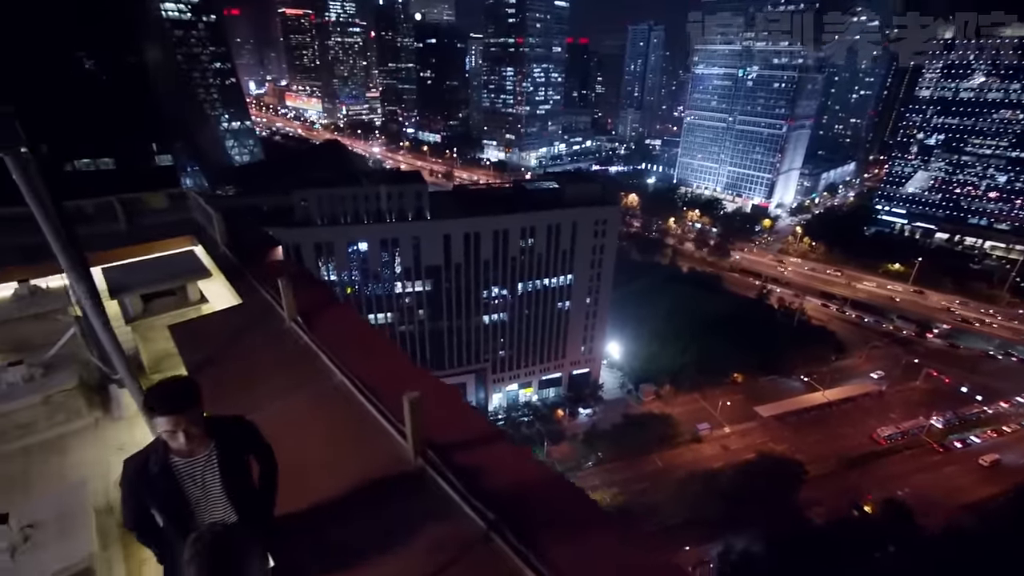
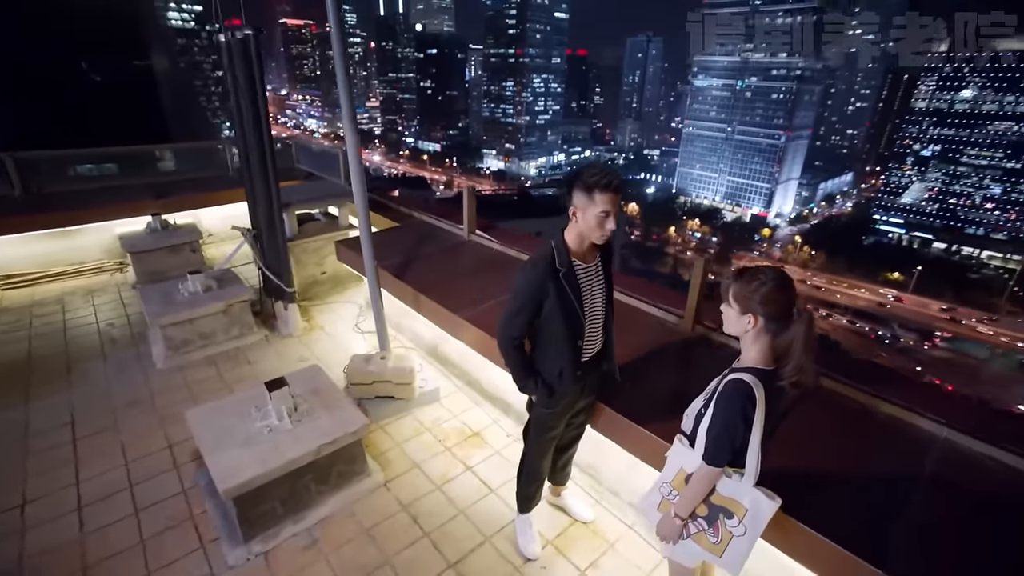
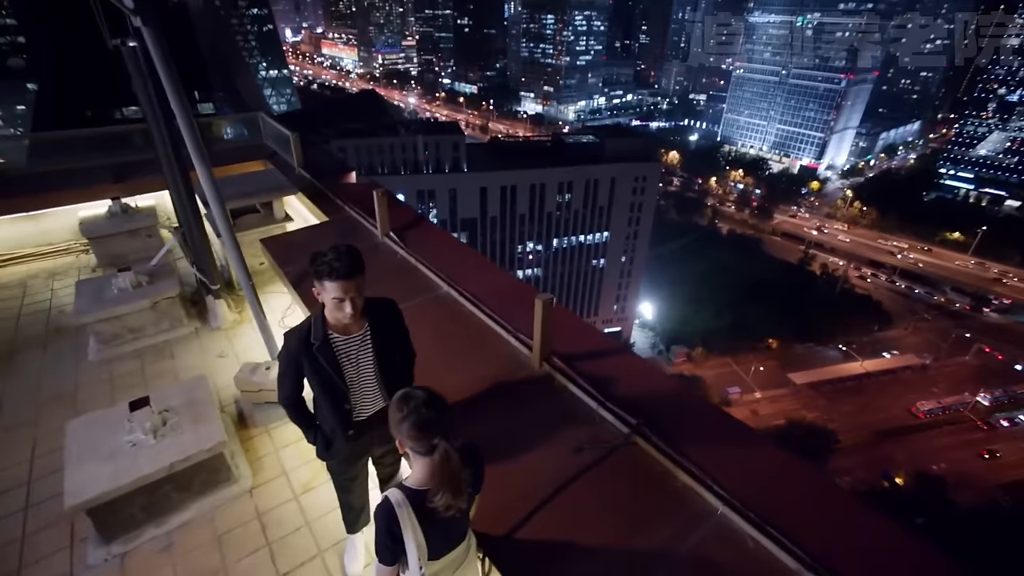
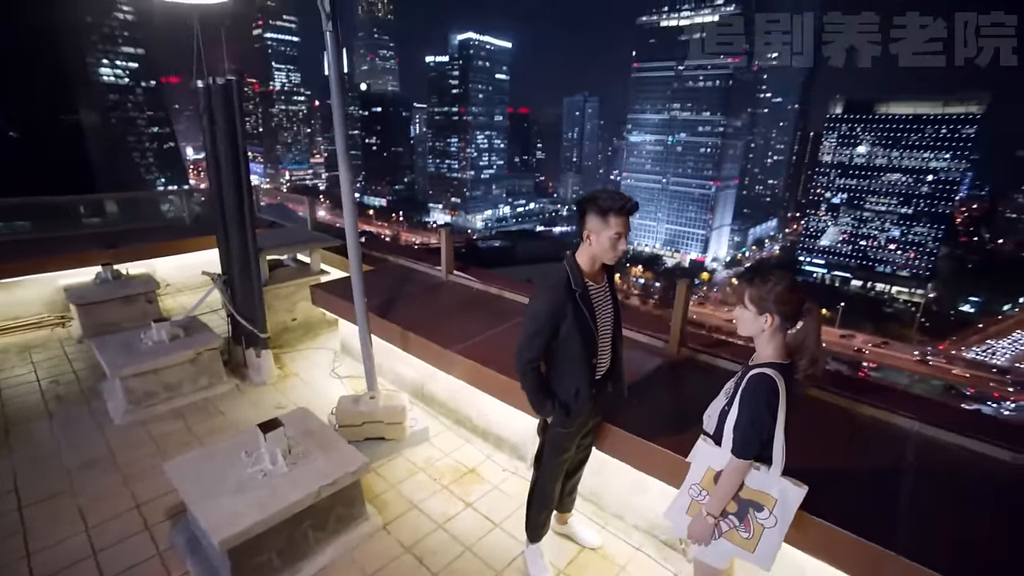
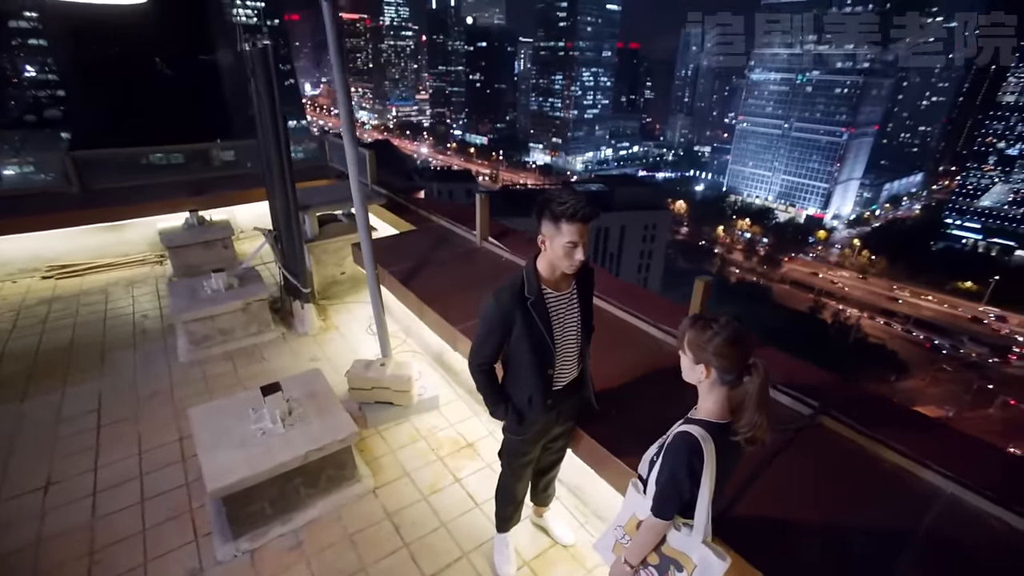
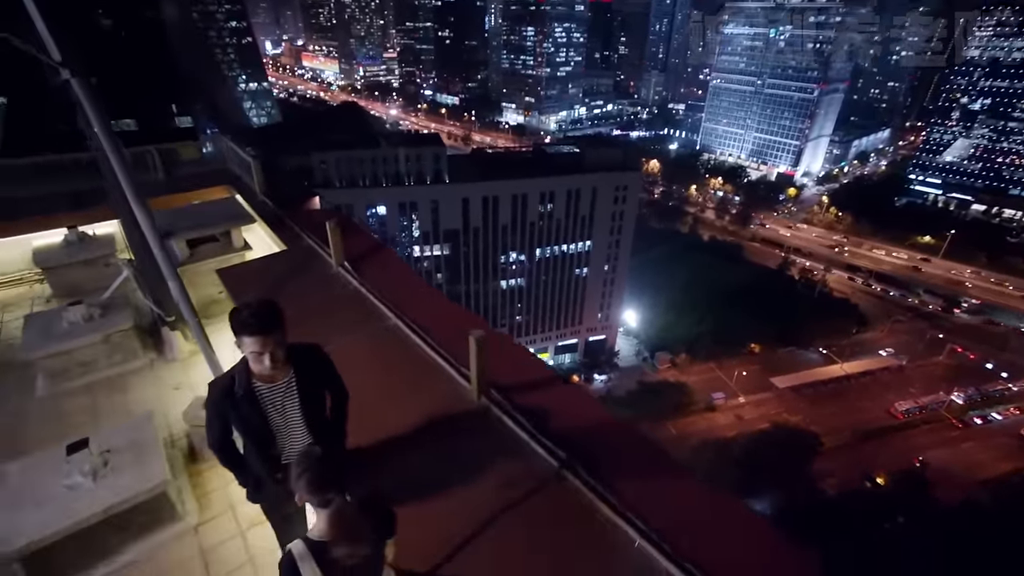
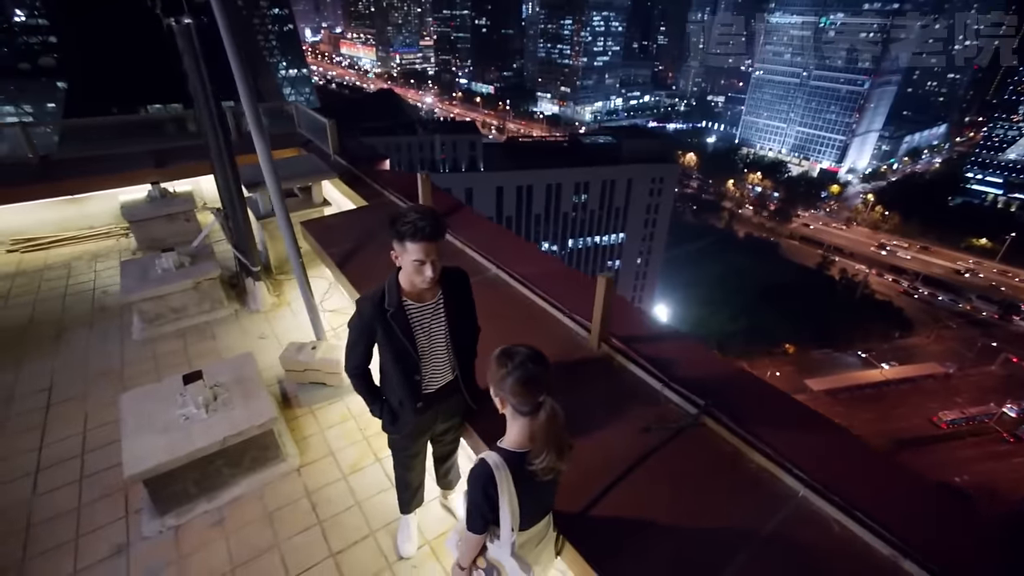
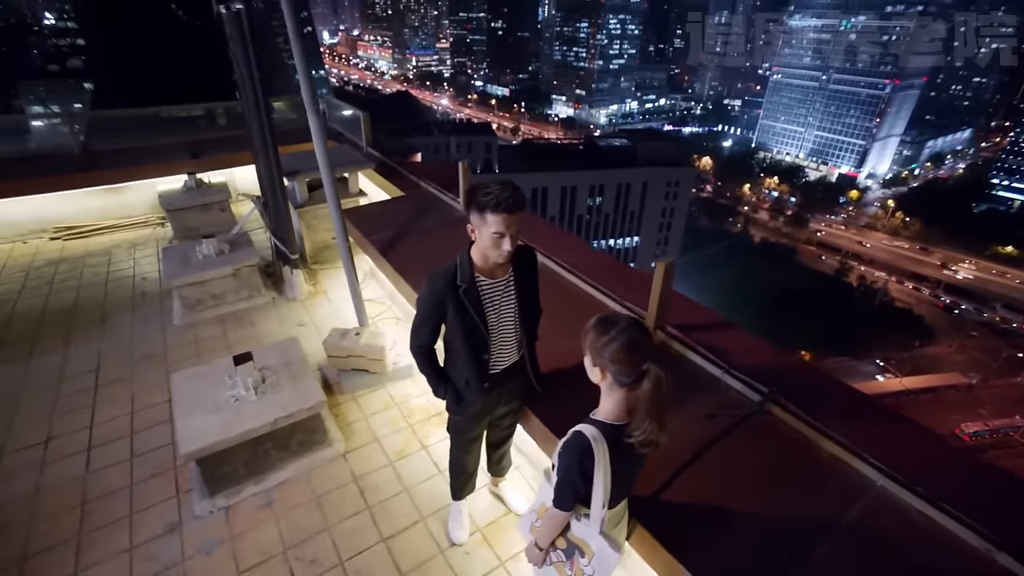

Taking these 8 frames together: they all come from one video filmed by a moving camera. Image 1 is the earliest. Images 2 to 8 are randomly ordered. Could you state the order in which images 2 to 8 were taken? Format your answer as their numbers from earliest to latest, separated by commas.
6, 3, 7, 8, 5, 2, 4
